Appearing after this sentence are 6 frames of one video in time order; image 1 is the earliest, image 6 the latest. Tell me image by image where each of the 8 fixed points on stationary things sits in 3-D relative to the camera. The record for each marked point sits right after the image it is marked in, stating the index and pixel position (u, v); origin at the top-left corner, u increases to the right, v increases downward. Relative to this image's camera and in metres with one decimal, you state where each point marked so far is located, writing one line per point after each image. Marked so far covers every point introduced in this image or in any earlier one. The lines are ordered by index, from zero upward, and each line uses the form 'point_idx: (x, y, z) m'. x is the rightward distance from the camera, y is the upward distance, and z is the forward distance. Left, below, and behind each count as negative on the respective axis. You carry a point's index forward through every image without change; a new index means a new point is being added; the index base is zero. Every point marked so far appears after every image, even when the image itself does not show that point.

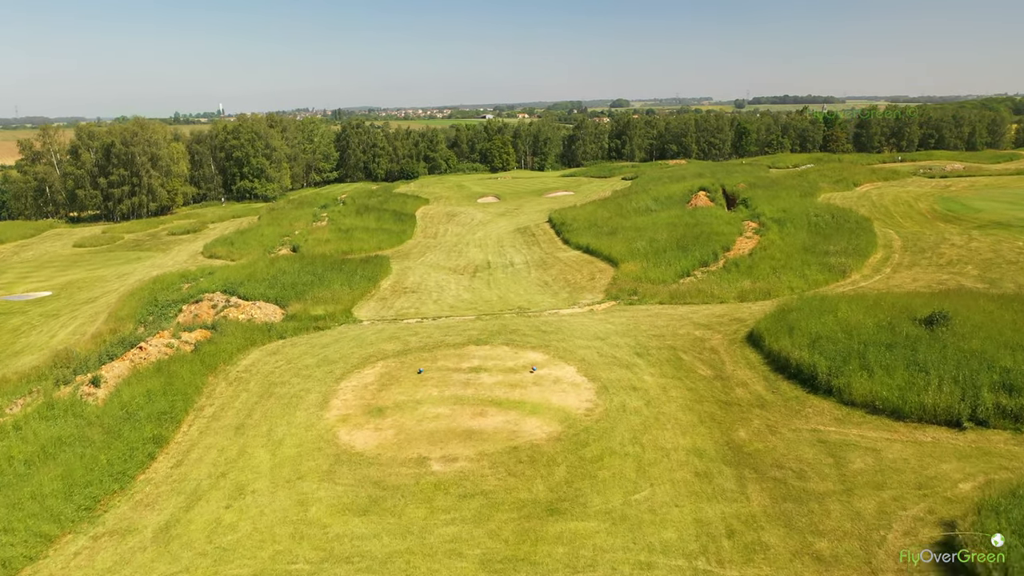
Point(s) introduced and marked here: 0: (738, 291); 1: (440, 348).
0: (+5.7, -0.1, +18.8) m
1: (-1.4, -1.2, +14.7) m
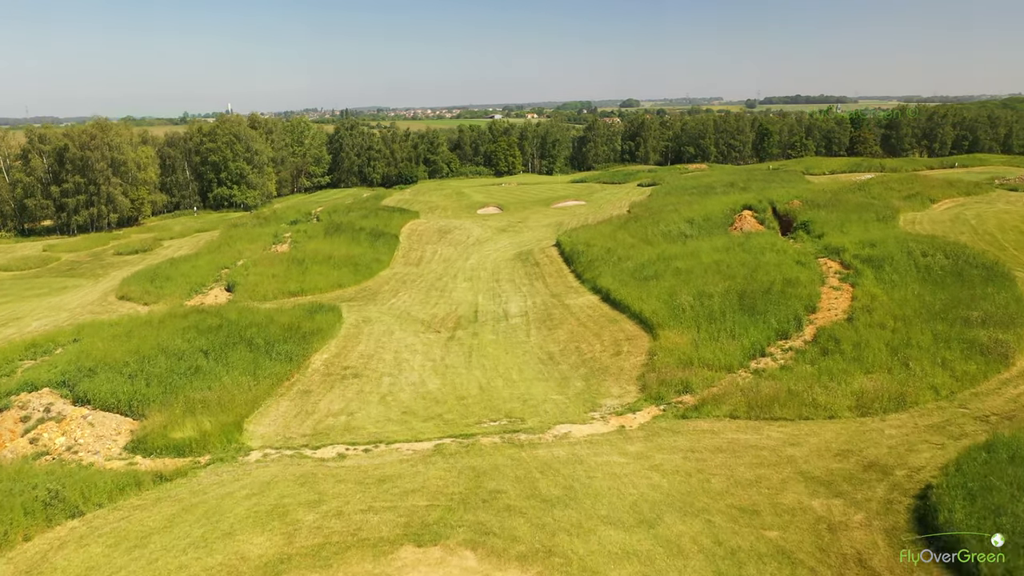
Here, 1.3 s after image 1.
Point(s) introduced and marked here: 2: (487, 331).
0: (+5.4, -1.7, +11.9) m
1: (-1.7, -2.8, +7.9) m
2: (-0.6, -1.1, +18.8) m
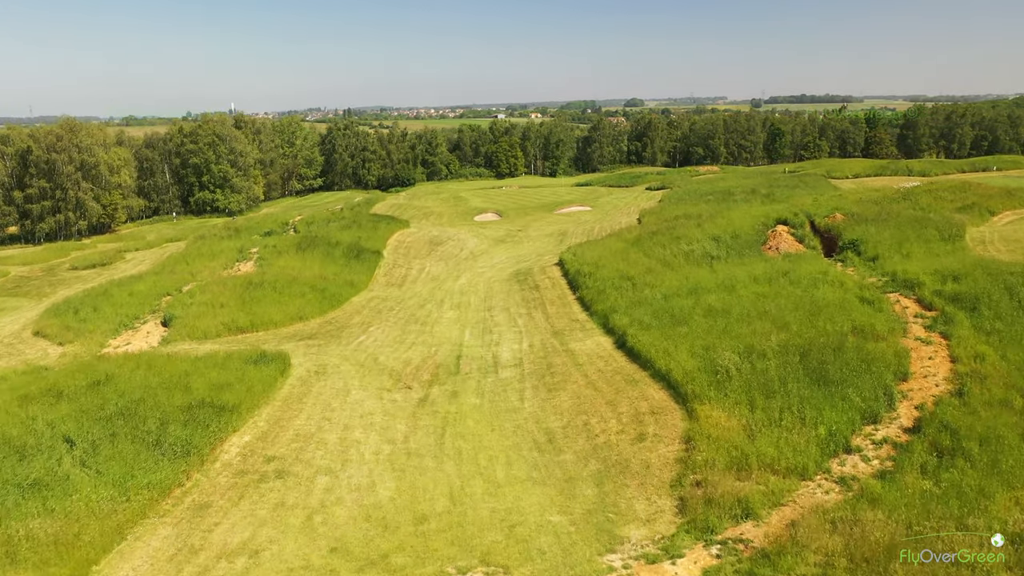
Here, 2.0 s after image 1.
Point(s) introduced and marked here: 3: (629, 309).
0: (+5.2, -2.6, +7.8) m
1: (-2.0, -3.7, +3.8) m
2: (-0.8, -2.0, +14.8) m
3: (+2.9, -0.5, +18.3) m
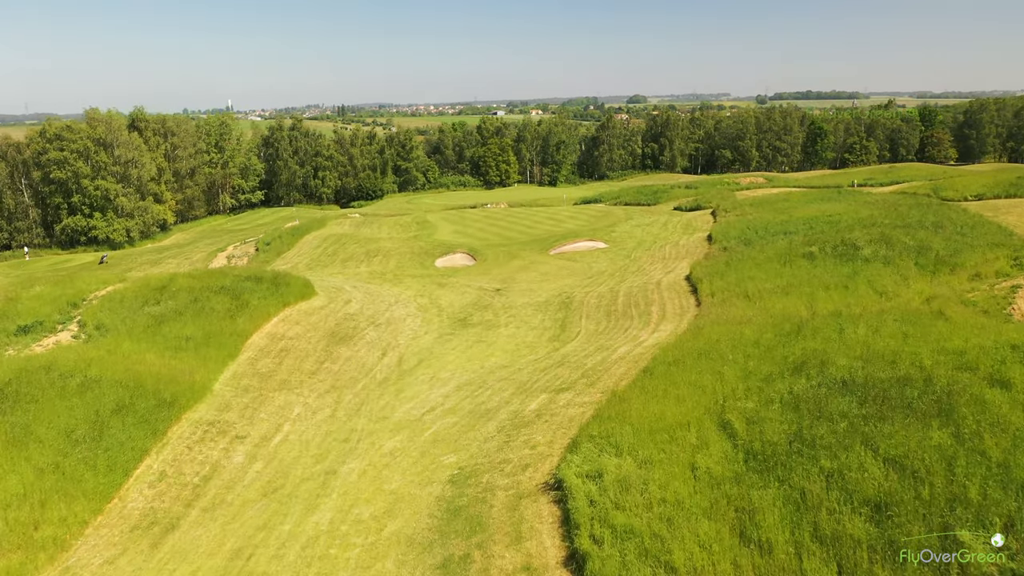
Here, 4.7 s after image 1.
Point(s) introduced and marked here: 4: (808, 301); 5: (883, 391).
0: (+4.1, -6.5, -8.8) m
1: (-3.1, -7.6, -12.8) m
2: (-1.9, -5.9, -1.9) m
3: (+1.8, -4.4, +1.6) m
4: (+7.9, +0.1, +20.0) m
5: (+5.4, -1.5, +11.0) m
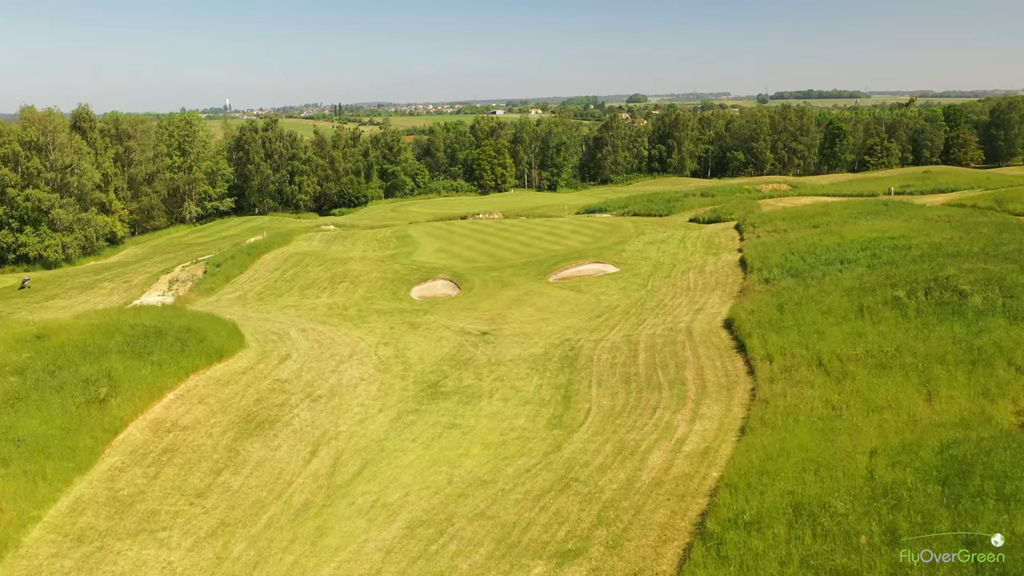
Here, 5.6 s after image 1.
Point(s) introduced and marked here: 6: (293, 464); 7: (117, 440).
0: (+3.7, -8.0, -15.0) m
1: (-3.4, -9.1, -19.0) m
2: (-2.3, -7.3, -8.1) m
3: (+1.4, -5.8, -4.6) m
4: (+7.5, -1.3, +13.8) m
5: (+5.1, -2.9, +4.8) m
6: (-4.2, -3.3, +14.6) m
7: (-7.6, -2.7, +14.9) m
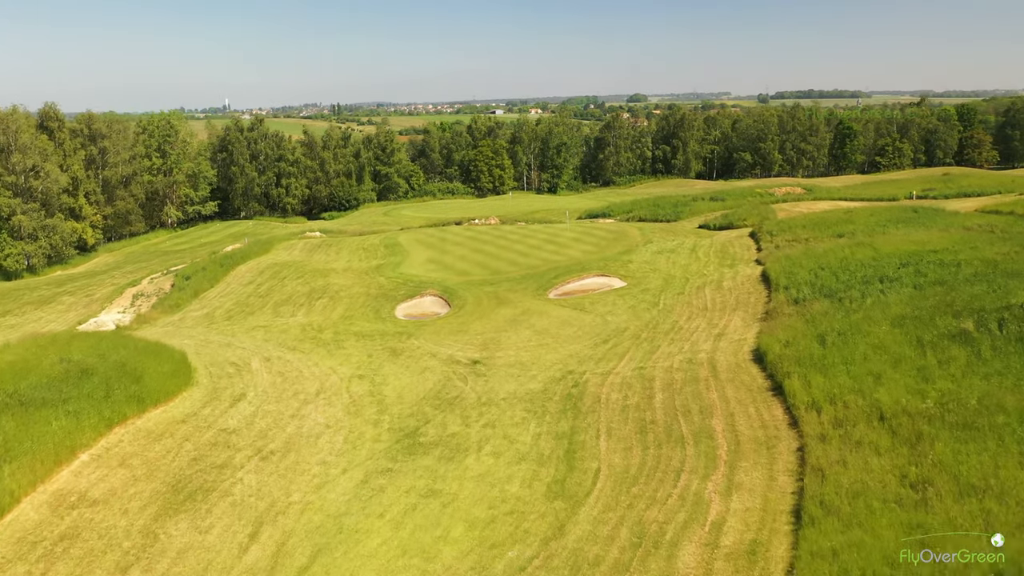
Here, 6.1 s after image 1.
0: (+3.6, -8.6, -18.1) m
1: (-3.6, -9.8, -22.1) m
2: (-2.4, -8.0, -11.1) m
3: (+1.3, -6.5, -7.6) m
4: (+7.4, -2.0, +10.8) m
5: (+4.9, -3.6, +1.8) m
6: (-4.4, -4.0, +11.6) m
7: (-7.7, -3.3, +11.8) m
